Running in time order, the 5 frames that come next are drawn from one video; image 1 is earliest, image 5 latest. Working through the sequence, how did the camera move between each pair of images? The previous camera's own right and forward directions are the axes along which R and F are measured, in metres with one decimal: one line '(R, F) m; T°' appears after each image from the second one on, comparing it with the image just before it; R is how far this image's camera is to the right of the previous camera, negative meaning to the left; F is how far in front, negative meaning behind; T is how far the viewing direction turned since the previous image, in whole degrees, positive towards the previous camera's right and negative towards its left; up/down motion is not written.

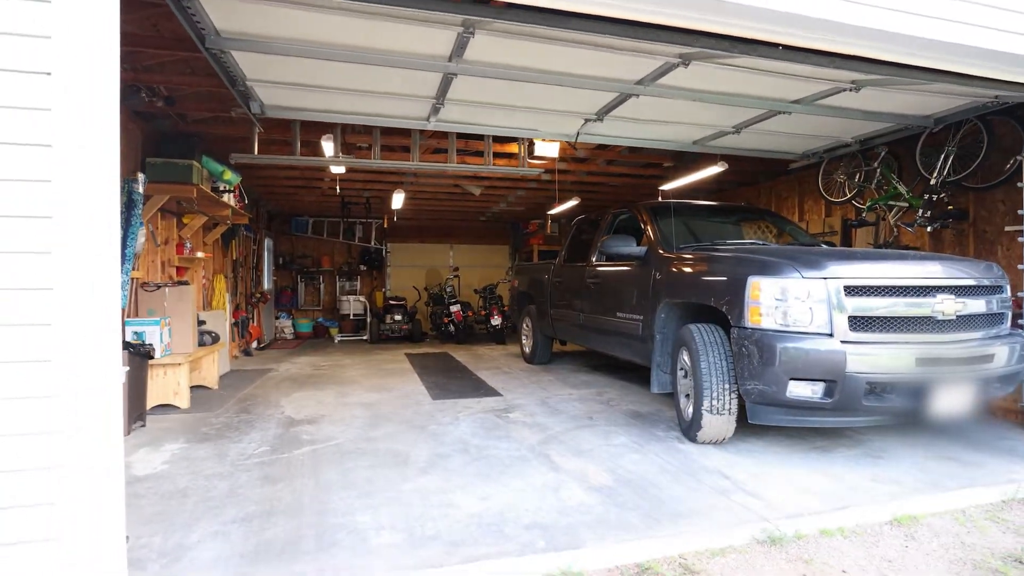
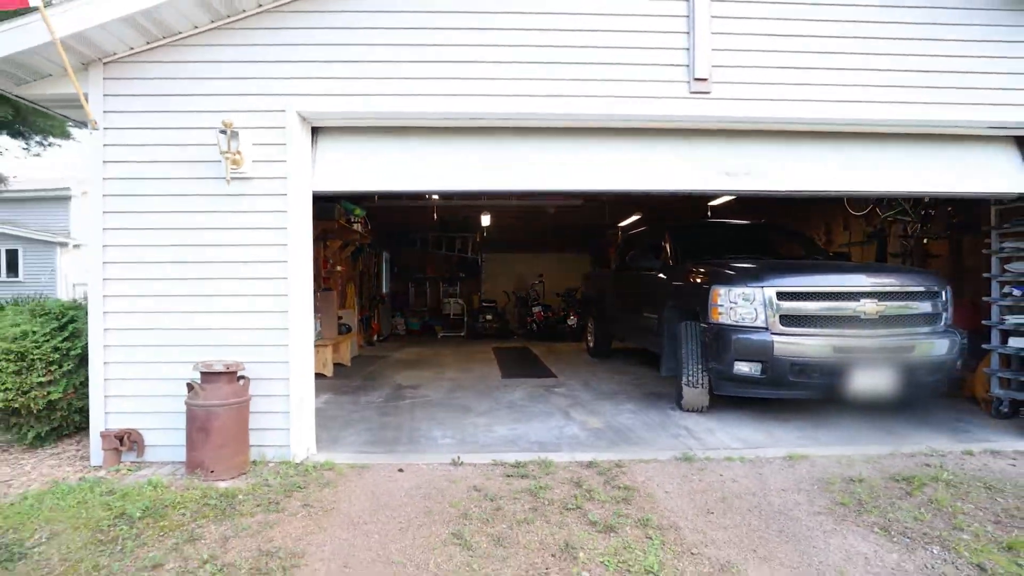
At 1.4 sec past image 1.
(+0.7, -1.5) m; -11°
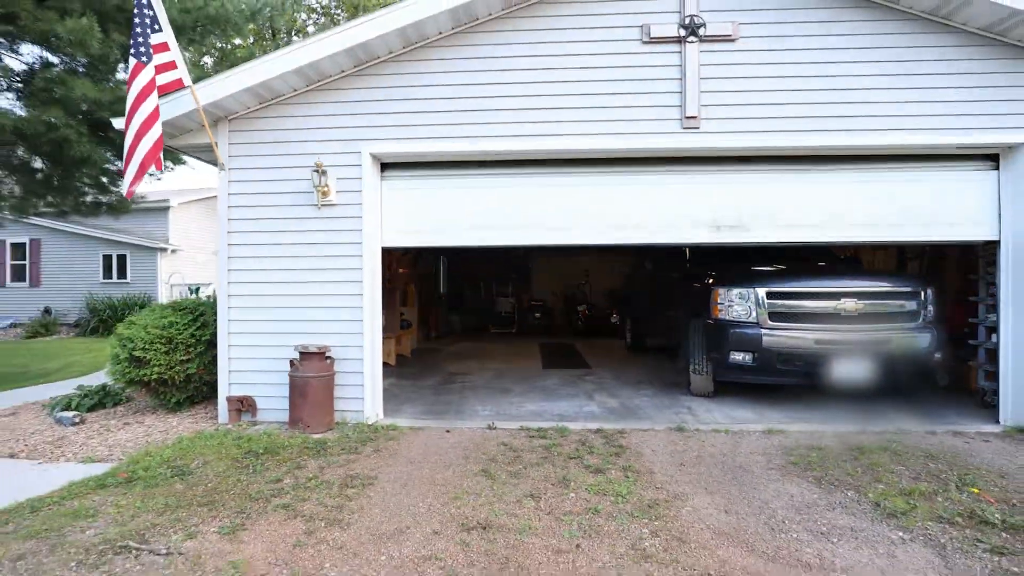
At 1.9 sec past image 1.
(+0.3, -1.0) m; -6°
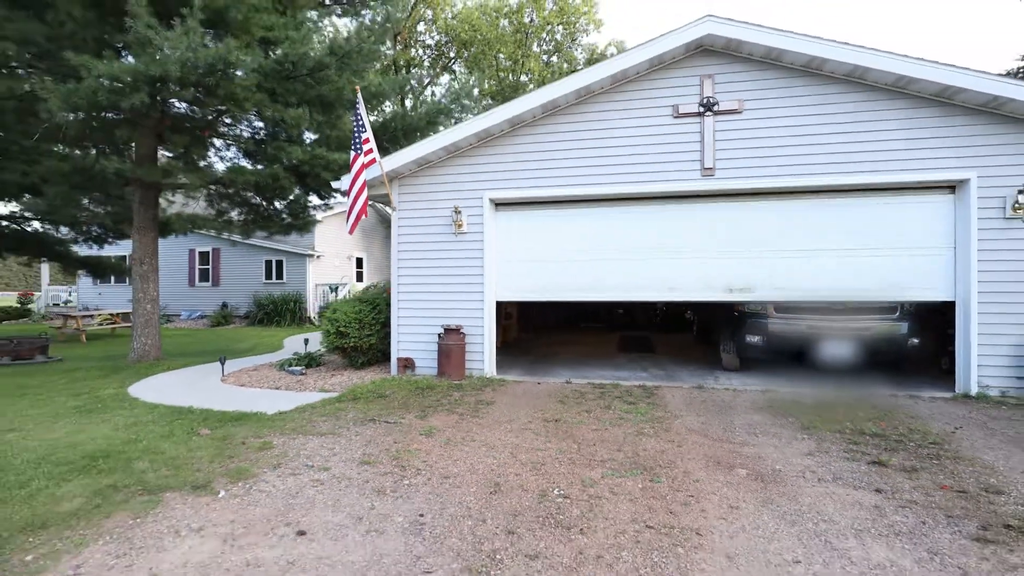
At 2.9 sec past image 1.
(+0.4, -2.3) m; -10°
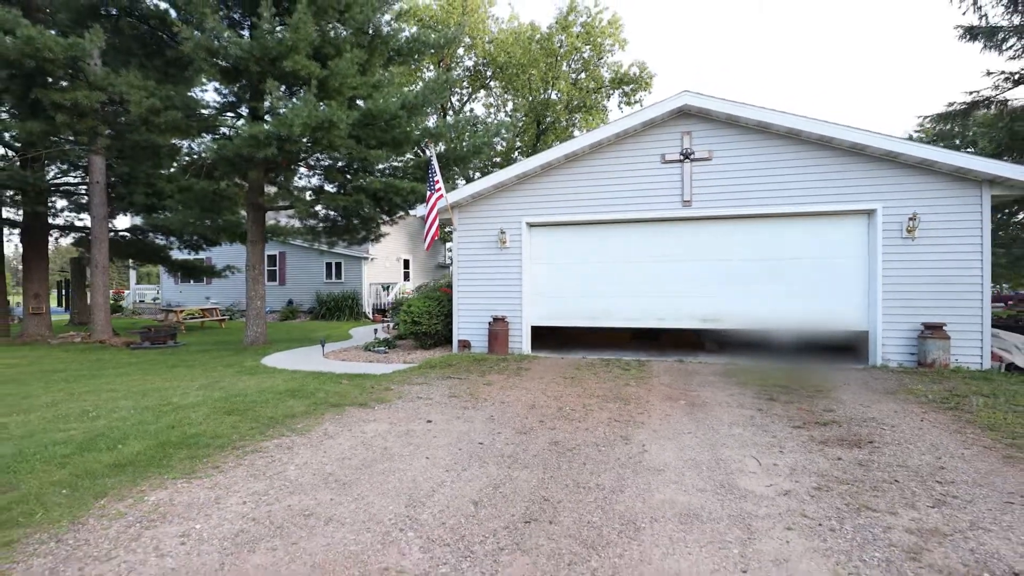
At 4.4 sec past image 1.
(0.0, -2.6) m; -3°
